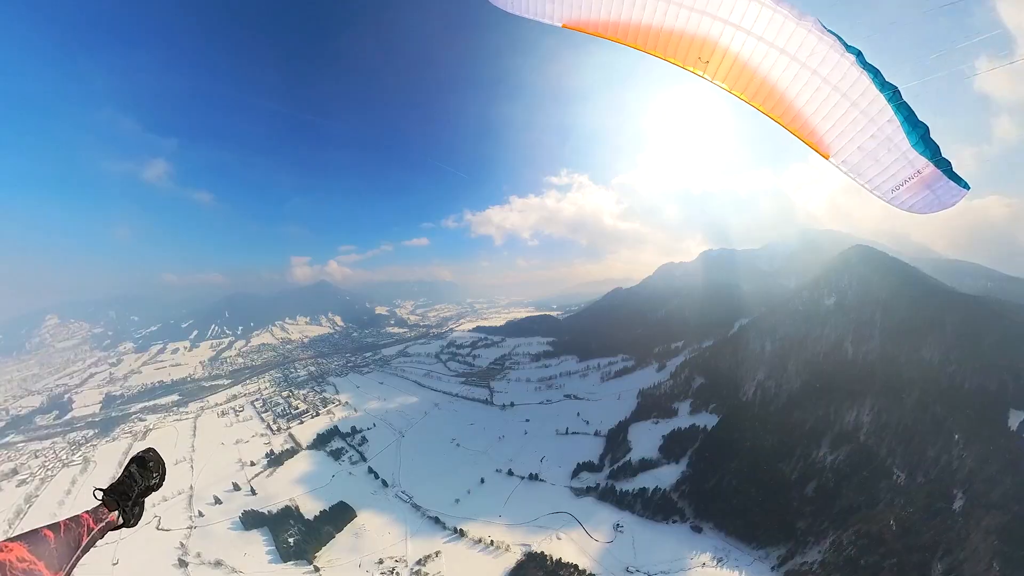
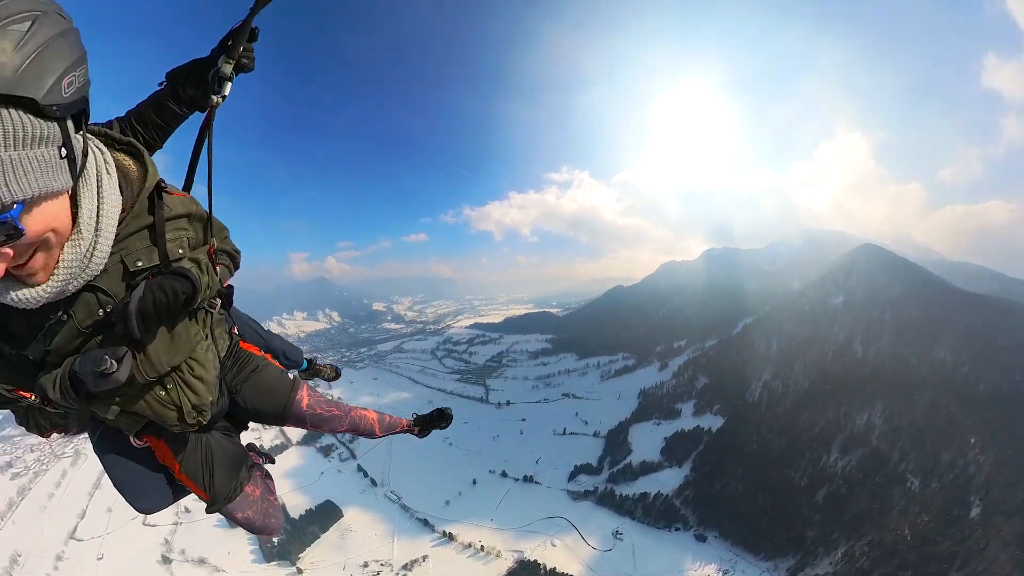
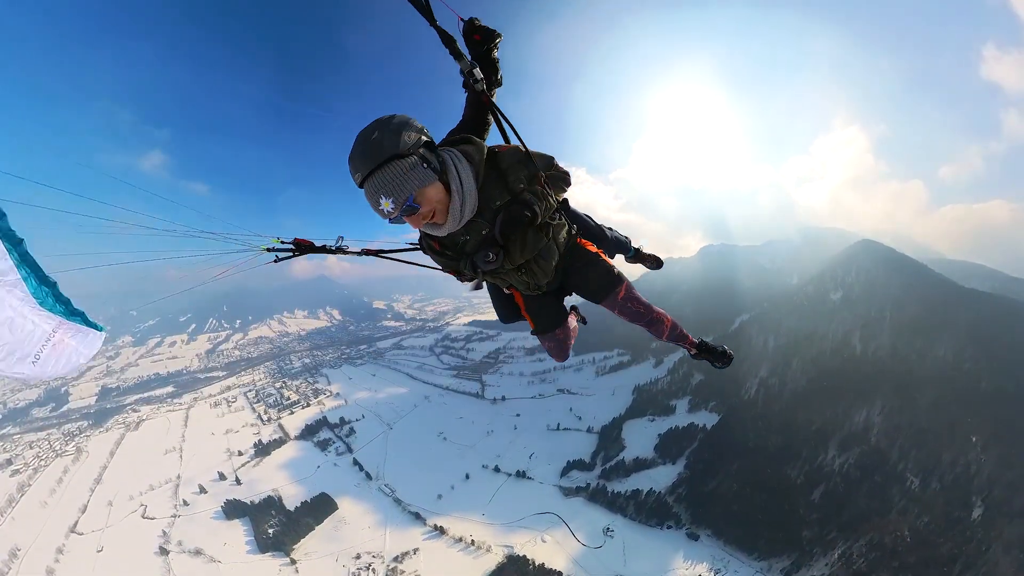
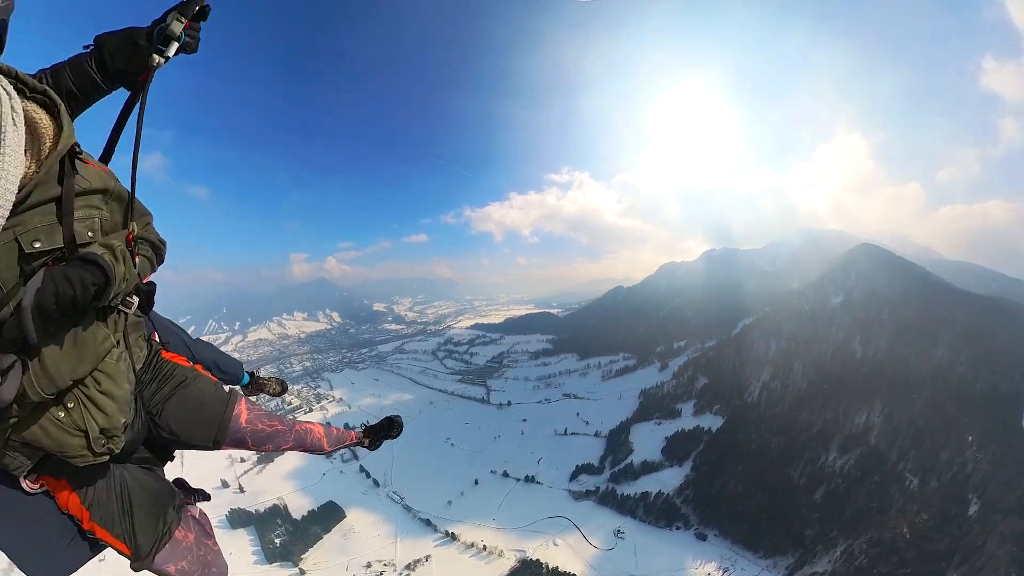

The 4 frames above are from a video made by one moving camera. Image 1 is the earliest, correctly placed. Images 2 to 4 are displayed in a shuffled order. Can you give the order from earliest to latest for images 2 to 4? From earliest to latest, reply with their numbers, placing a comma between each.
4, 2, 3
